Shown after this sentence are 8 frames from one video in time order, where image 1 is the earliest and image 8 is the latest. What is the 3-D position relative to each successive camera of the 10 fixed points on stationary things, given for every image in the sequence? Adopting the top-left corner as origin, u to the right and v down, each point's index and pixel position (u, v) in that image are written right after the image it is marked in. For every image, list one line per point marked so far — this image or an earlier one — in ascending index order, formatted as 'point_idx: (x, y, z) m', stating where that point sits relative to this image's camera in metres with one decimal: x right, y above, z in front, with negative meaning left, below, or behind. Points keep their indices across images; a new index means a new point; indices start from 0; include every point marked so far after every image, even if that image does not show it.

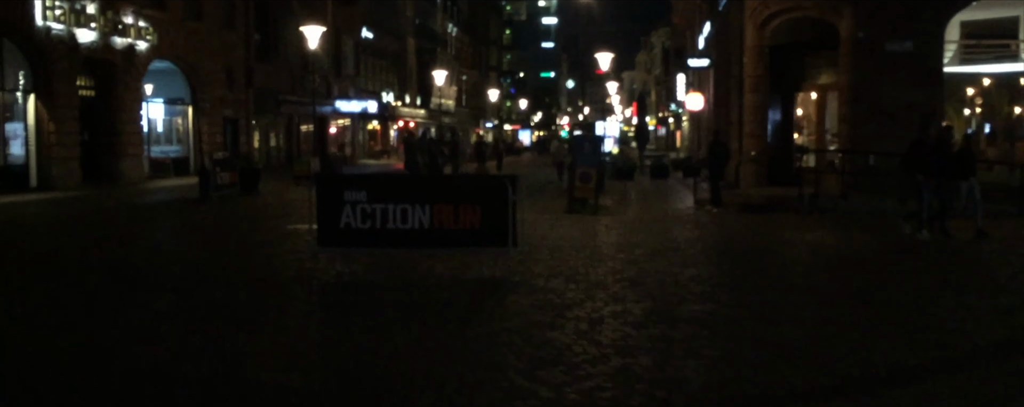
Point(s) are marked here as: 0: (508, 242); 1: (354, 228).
0: (0.0, -0.5, +11.7) m
1: (-1.9, -0.3, +11.9) m
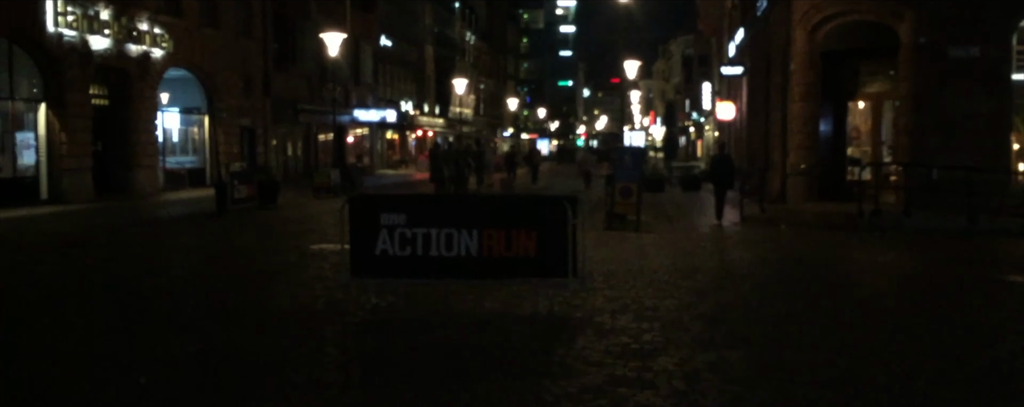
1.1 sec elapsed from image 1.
0: (+0.6, -0.7, +10.4) m
1: (-1.3, -0.6, +10.6) m
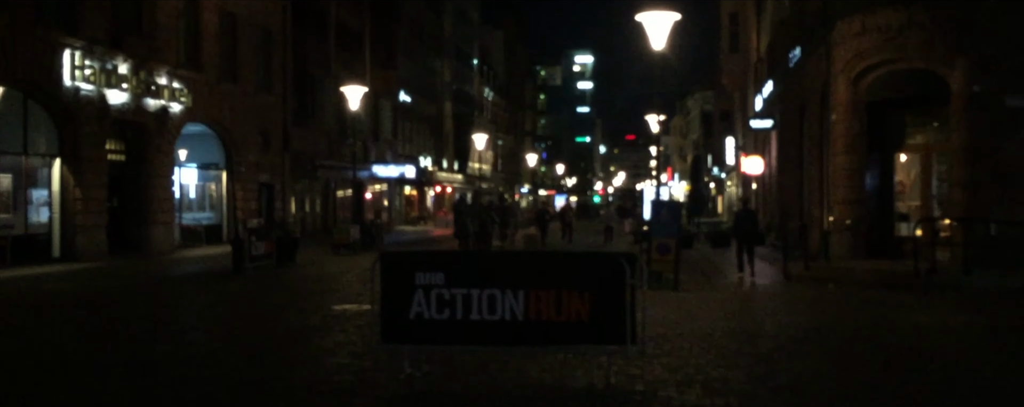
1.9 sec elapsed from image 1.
0: (+1.1, -1.3, +9.3) m
1: (-0.8, -1.1, +9.5) m
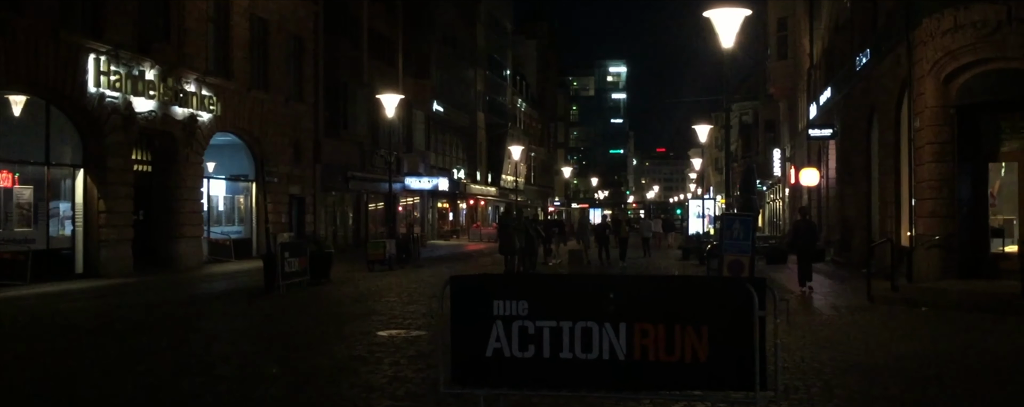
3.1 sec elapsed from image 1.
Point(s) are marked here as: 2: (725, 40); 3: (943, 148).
0: (+1.8, -1.4, +7.4) m
1: (0.0, -1.2, +7.7) m
2: (+4.2, +3.2, +19.3) m
3: (+8.7, +1.1, +19.8) m
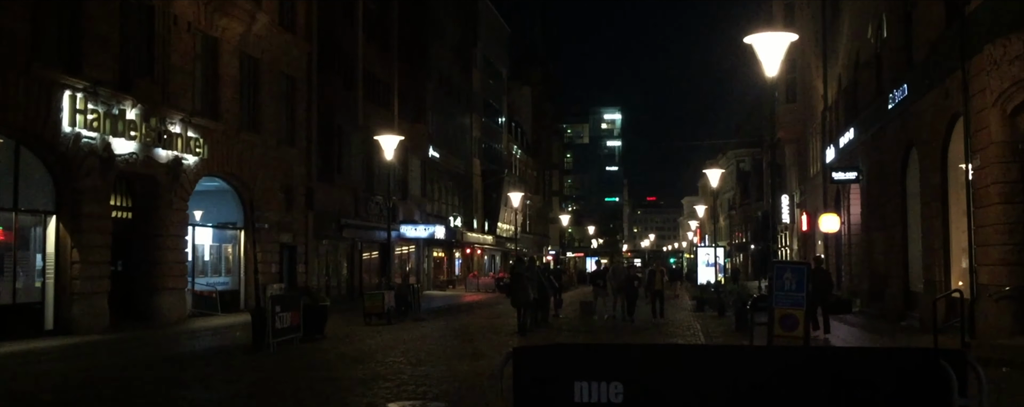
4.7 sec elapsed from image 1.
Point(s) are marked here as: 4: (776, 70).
0: (+2.3, -1.6, +5.3) m
1: (+0.5, -1.5, +5.5) m
2: (+4.5, +2.4, +17.4) m
3: (+9.1, +0.3, +17.9) m
4: (+4.7, +2.4, +17.4) m
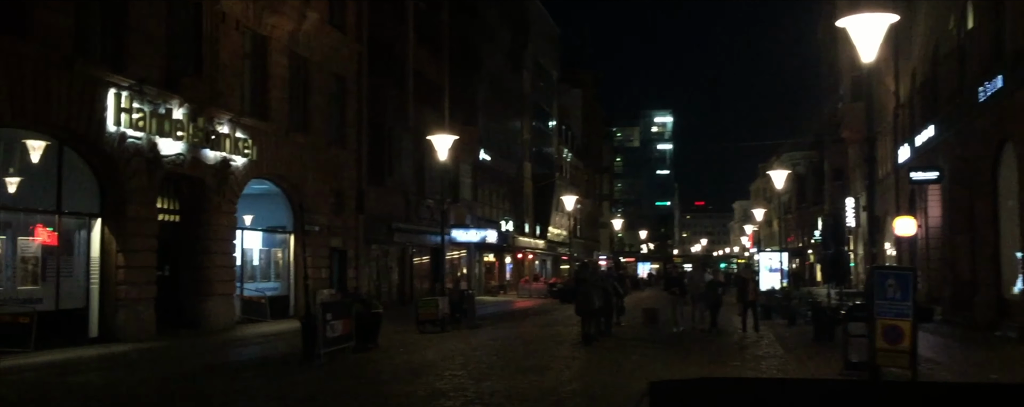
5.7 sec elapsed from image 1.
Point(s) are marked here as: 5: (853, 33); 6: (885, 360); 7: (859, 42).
0: (+2.9, -1.5, +3.8) m
1: (+1.1, -1.4, +4.1) m
2: (+5.7, +2.4, +15.7) m
3: (+10.3, +0.3, +16.0) m
4: (+5.8, +2.4, +15.8) m
5: (+5.5, +2.7, +15.8) m
6: (+5.5, -2.3, +14.5) m
7: (+5.6, +2.6, +15.7) m
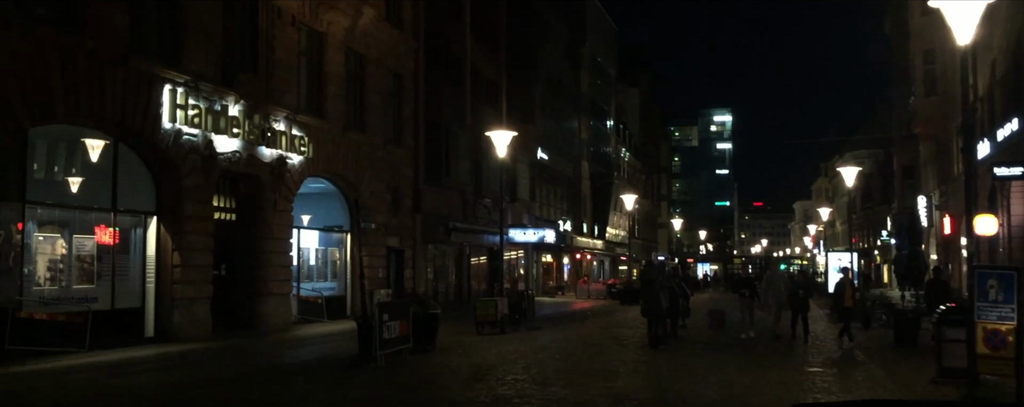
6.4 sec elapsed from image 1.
0: (+3.2, -1.4, +2.7) m
1: (+1.4, -1.3, +3.2) m
2: (+6.7, +2.5, +14.6) m
3: (+11.3, +0.4, +14.6) m
4: (+6.8, +2.5, +14.6) m
5: (+6.5, +2.8, +14.6) m
6: (+6.4, -2.2, +13.4) m
7: (+6.6, +2.7, +14.5) m
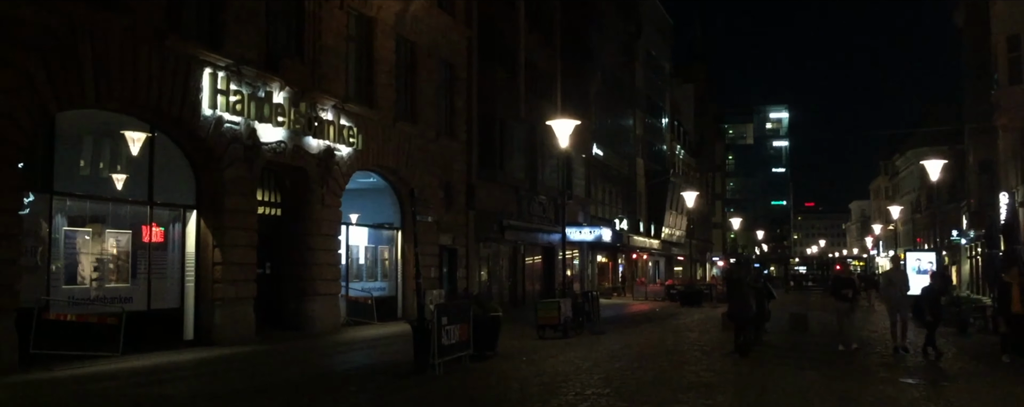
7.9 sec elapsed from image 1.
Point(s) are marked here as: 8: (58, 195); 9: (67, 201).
0: (+3.7, -1.2, +0.6) m
1: (+1.9, -1.1, +1.1) m
2: (+7.7, +2.7, +12.2) m
3: (+12.3, +0.6, +12.0) m
4: (+7.8, +2.6, +12.3) m
5: (+7.5, +3.0, +12.3) m
6: (+7.4, -2.0, +11.0) m
7: (+7.6, +2.9, +12.2) m
8: (-8.5, +0.1, +18.4) m
9: (-8.5, 0.0, +18.7) m
